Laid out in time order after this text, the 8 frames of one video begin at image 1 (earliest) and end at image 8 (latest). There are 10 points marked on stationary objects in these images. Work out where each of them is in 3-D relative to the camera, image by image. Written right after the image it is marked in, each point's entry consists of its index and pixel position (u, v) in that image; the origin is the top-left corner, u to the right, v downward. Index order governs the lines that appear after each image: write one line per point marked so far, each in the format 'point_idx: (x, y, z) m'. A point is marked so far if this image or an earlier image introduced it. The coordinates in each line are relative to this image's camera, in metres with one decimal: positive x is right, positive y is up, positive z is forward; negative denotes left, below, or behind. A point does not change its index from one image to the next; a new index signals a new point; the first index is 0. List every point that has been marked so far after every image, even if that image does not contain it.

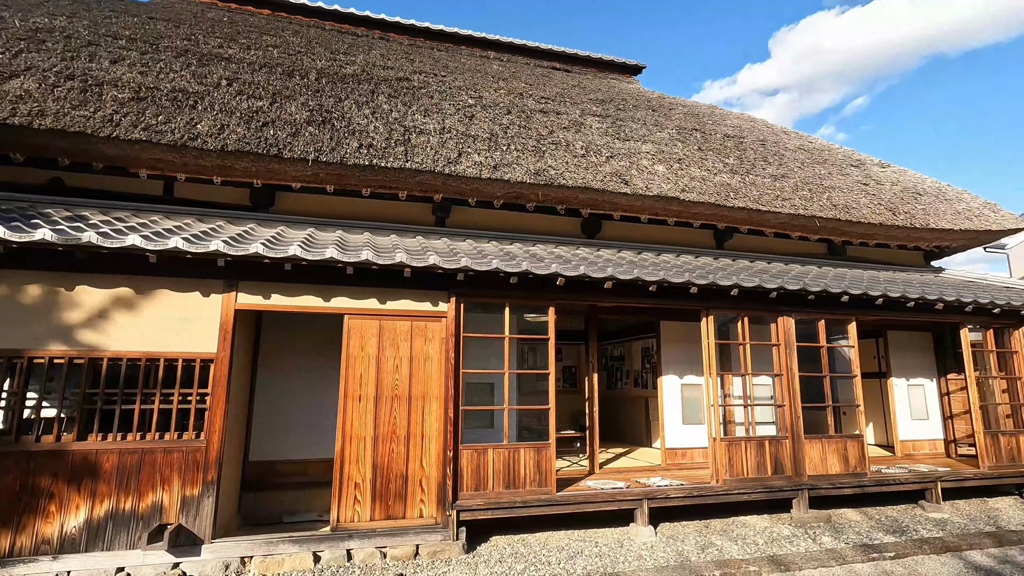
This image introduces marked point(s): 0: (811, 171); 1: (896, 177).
0: (+3.5, +1.4, +6.2) m
1: (+4.9, +1.4, +6.8) m
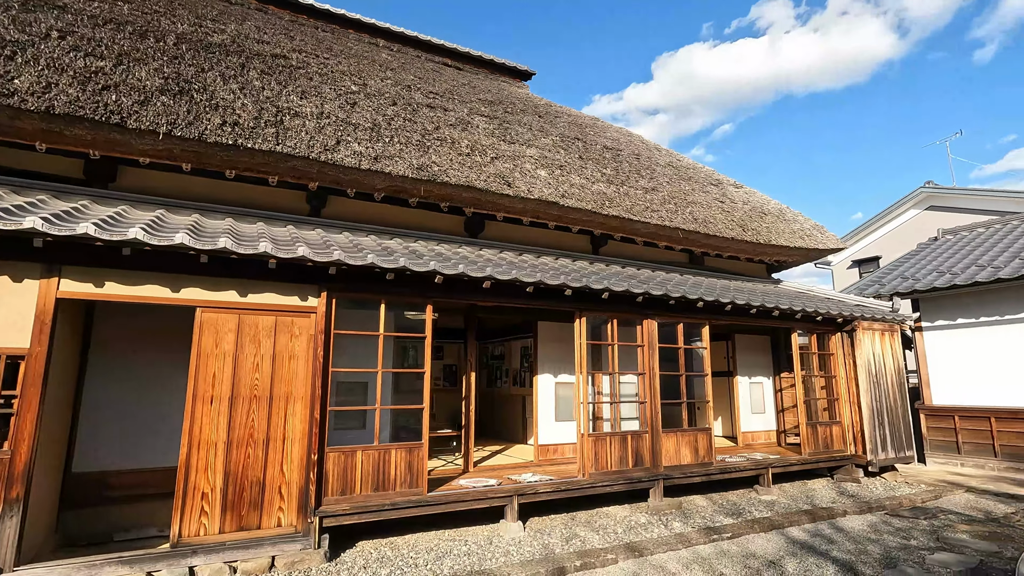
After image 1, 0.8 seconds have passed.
0: (+2.1, +1.3, +6.8) m
1: (+3.4, +1.3, +7.6) m
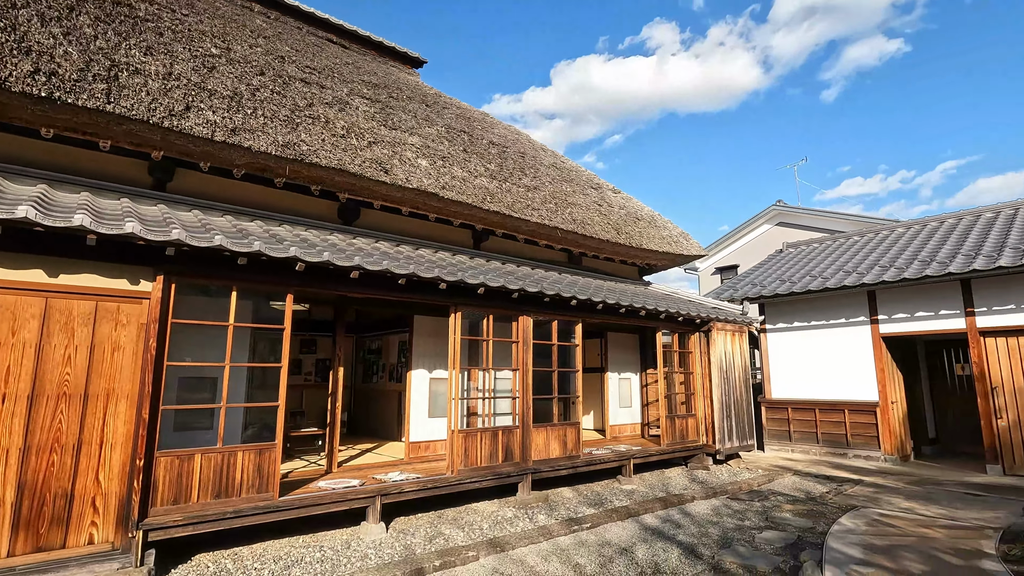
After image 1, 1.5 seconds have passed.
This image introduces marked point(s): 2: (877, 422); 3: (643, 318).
0: (+0.6, +1.3, +7.0) m
1: (+1.7, +1.3, +8.1) m
2: (+5.0, -1.8, +7.3) m
3: (+1.6, -0.4, +6.5) m
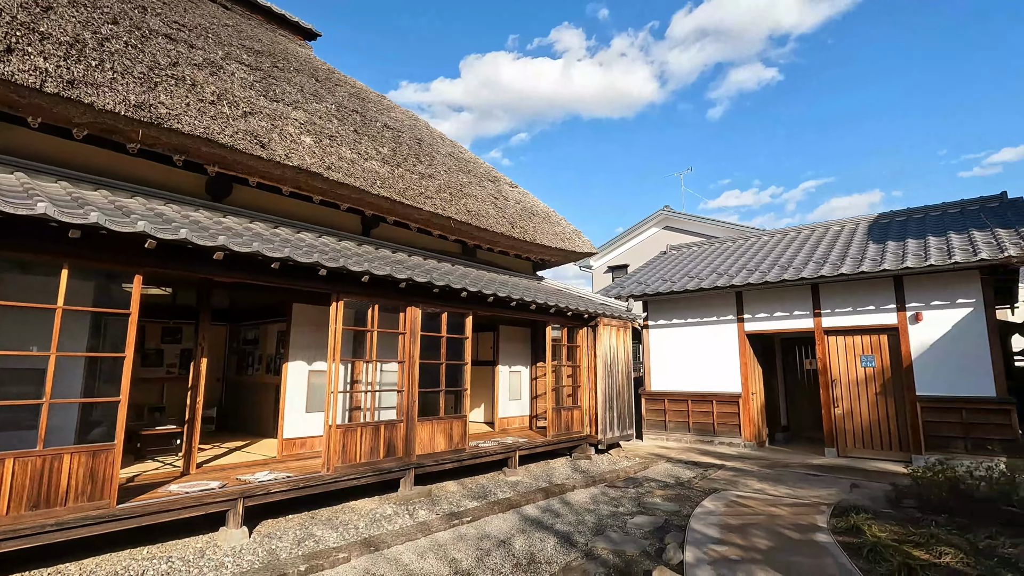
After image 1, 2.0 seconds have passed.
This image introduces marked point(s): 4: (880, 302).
0: (-0.7, +1.4, +6.8) m
1: (+0.1, +1.4, +8.1) m
2: (+3.4, -1.9, +8.0) m
3: (+0.3, -0.3, +6.6) m
4: (+4.9, -0.2, +7.1) m
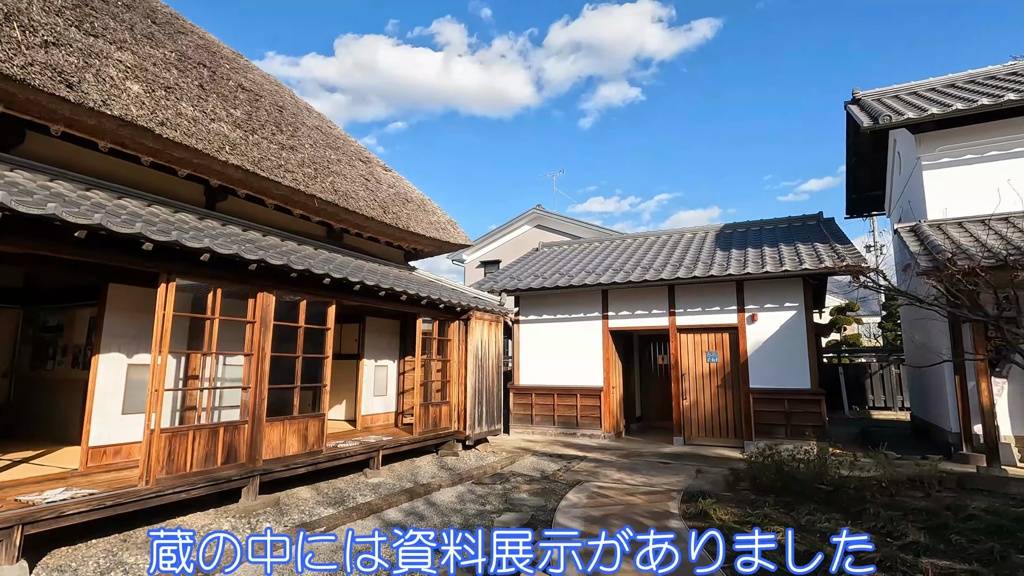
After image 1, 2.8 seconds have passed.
0: (-2.2, +1.6, +6.2) m
1: (-1.7, +1.5, +7.7) m
2: (+1.4, -1.8, +8.4) m
3: (-1.3, -0.2, +6.3) m
4: (+3.1, -0.2, +7.8) m
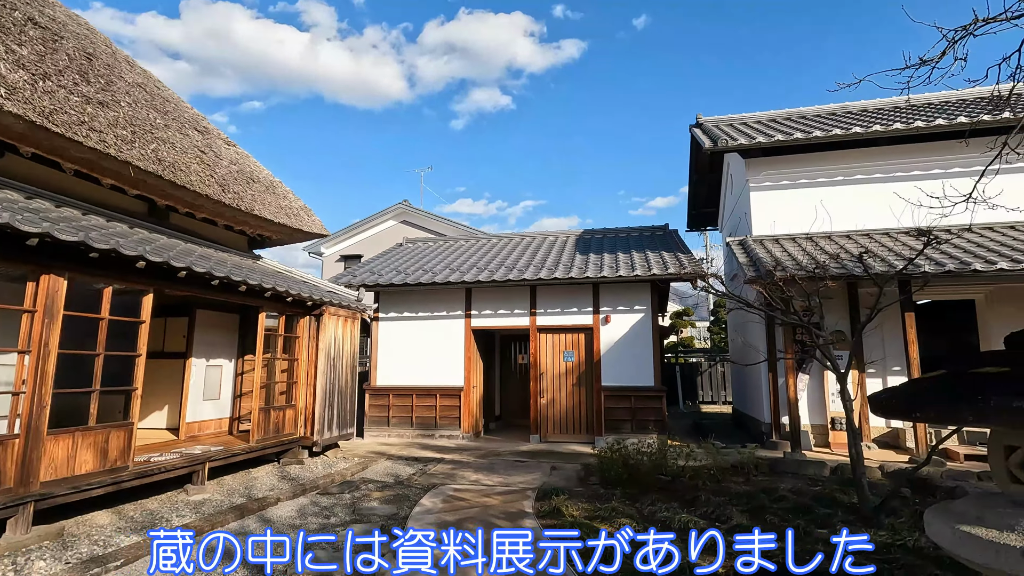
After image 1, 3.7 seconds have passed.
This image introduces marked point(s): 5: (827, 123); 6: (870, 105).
0: (-3.6, +1.7, +5.3) m
1: (-3.5, +1.7, +6.8) m
2: (-0.8, -1.8, +8.3) m
3: (-2.8, -0.1, +5.6) m
4: (+1.0, -0.3, +8.1) m
5: (+4.7, +2.5, +8.0) m
6: (+5.9, +3.0, +8.9) m
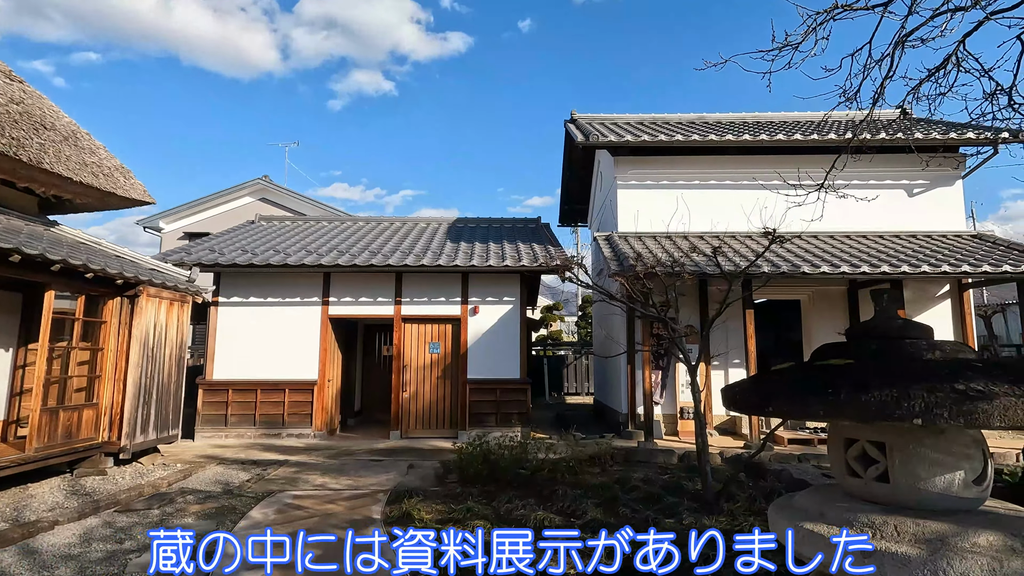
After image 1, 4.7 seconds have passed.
0: (-4.8, +2.0, +4.0) m
1: (-5.0, +1.9, +5.5) m
2: (-2.8, -1.6, +7.5) m
3: (-4.1, +0.2, +4.4) m
4: (-0.9, -0.1, +7.8) m
5: (+2.8, +2.5, +8.5) m
6: (+3.8, +3.1, +9.6) m
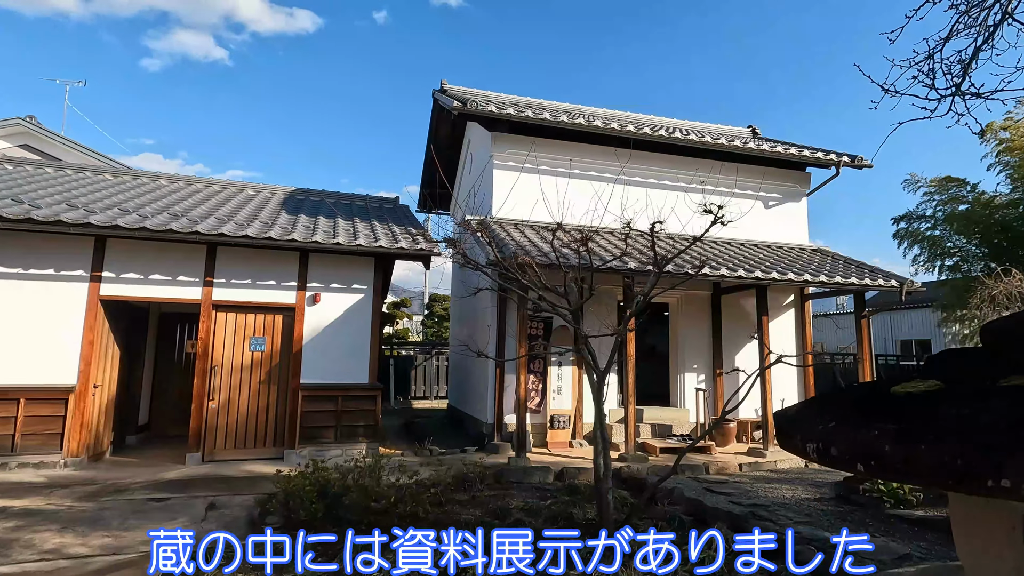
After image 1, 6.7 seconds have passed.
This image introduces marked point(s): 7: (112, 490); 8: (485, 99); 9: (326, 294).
0: (-5.1, +2.4, +1.4) m
1: (-5.8, +2.4, +2.8) m
2: (-4.5, -1.3, +5.3) m
3: (-4.7, +0.5, +2.0) m
4: (-2.6, +0.1, +6.2) m
5: (+0.8, +2.5, +7.9) m
6: (+1.5, +3.1, +9.3) m
7: (-3.5, -1.8, +4.7) m
8: (-0.4, +2.7, +7.8) m
9: (-2.2, -0.1, +6.2) m
